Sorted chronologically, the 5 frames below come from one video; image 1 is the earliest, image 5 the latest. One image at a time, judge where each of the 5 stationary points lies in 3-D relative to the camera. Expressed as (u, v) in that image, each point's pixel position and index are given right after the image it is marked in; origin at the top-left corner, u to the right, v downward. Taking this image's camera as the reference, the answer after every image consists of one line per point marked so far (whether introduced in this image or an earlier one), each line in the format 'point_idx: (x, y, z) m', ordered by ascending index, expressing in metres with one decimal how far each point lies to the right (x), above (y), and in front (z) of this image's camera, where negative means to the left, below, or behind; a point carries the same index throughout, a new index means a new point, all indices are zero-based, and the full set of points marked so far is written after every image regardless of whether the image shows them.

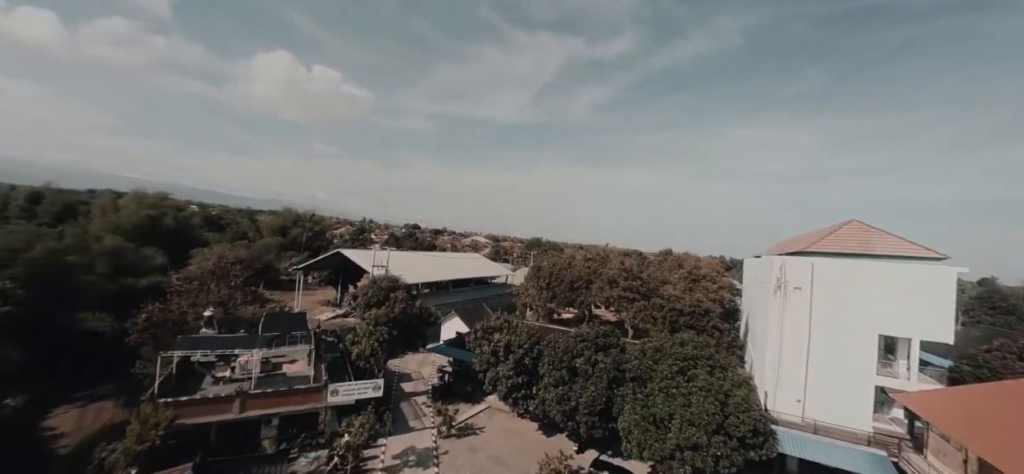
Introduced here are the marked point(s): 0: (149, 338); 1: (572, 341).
0: (-12.6, -3.5, +13.2) m
1: (+1.9, -3.2, +11.8) m
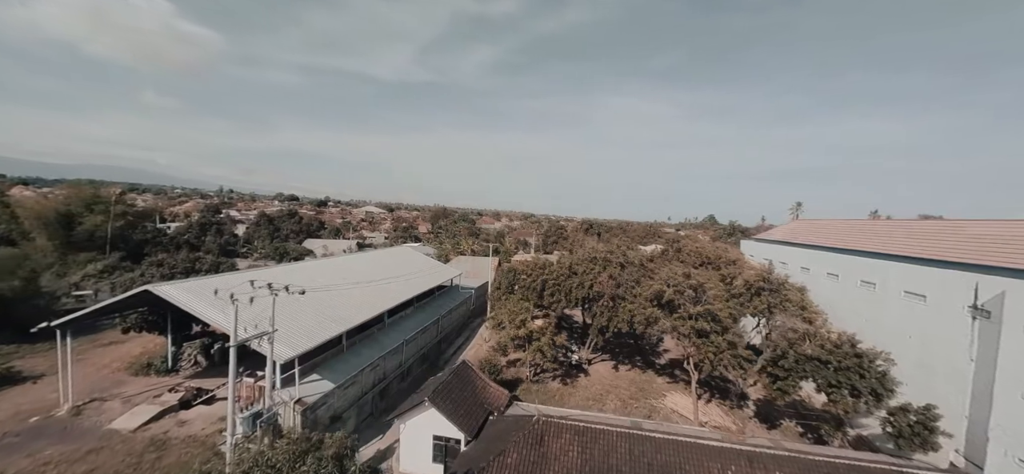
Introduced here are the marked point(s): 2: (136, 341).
0: (-9.6, -5.0, +1.2) m
1: (+4.6, -4.1, +3.7) m
2: (-17.1, -4.6, +17.3) m
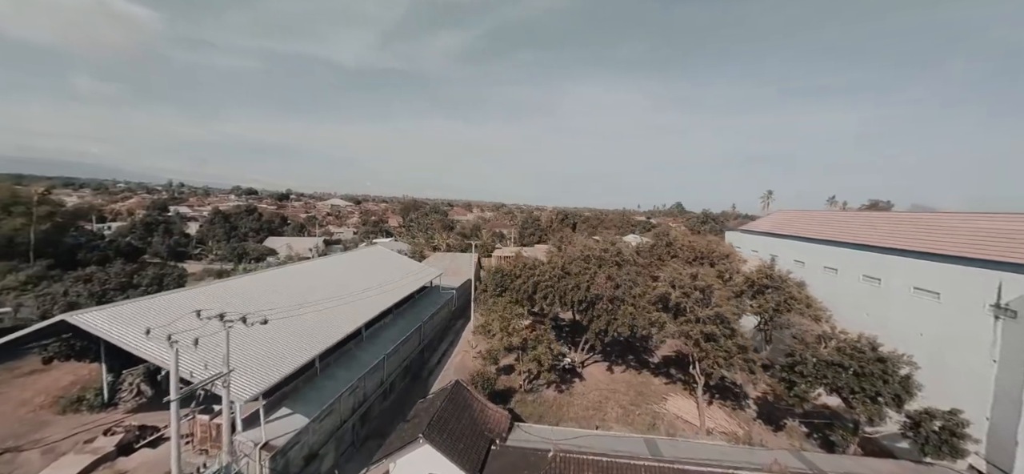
0: (-8.7, -5.7, -0.7) m
1: (+5.3, -4.4, +2.8) m
2: (-17.4, -5.0, +14.7) m
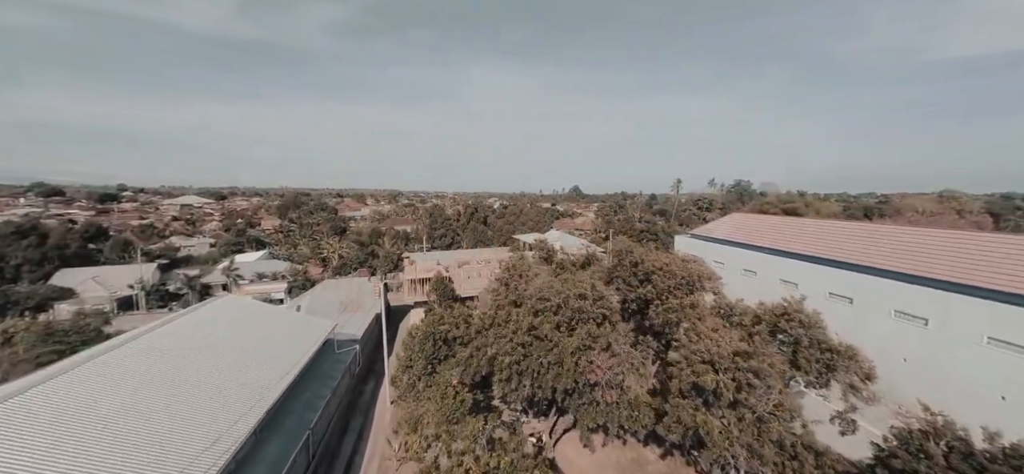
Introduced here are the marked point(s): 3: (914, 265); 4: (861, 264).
0: (-5.3, -8.4, -7.9) m
1: (+7.2, -6.0, -1.0) m
2: (-17.7, -7.9, +4.8) m
3: (+12.1, -0.9, +11.6) m
4: (+11.6, -0.9, +12.7) m
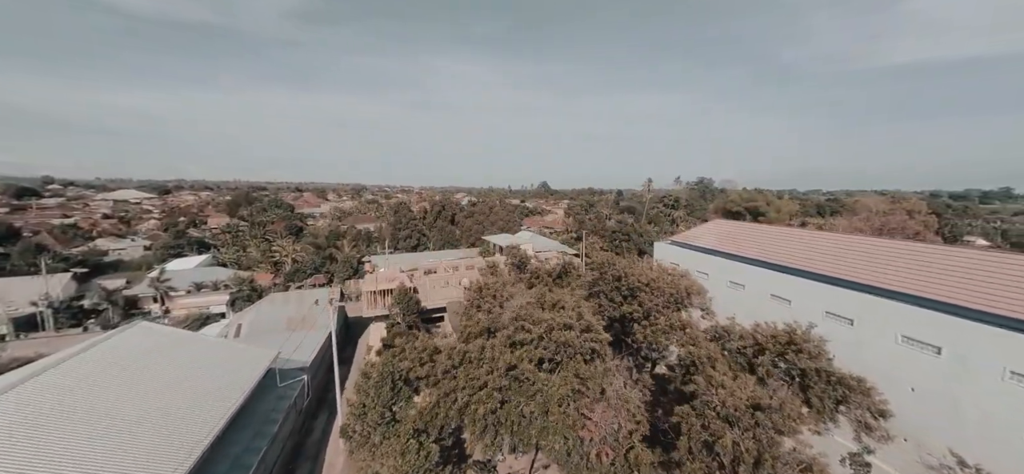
0: (-4.3, -9.3, -10.0) m
1: (+7.5, -6.7, -2.1) m
2: (-17.7, -8.7, +1.6) m
3: (+11.4, -1.4, +10.8) m
4: (+10.8, -1.4, +11.9) m
